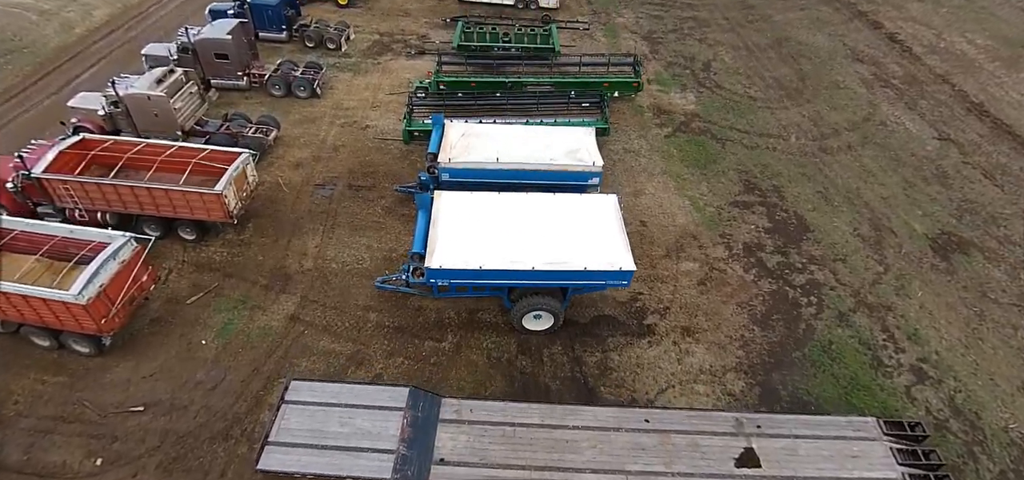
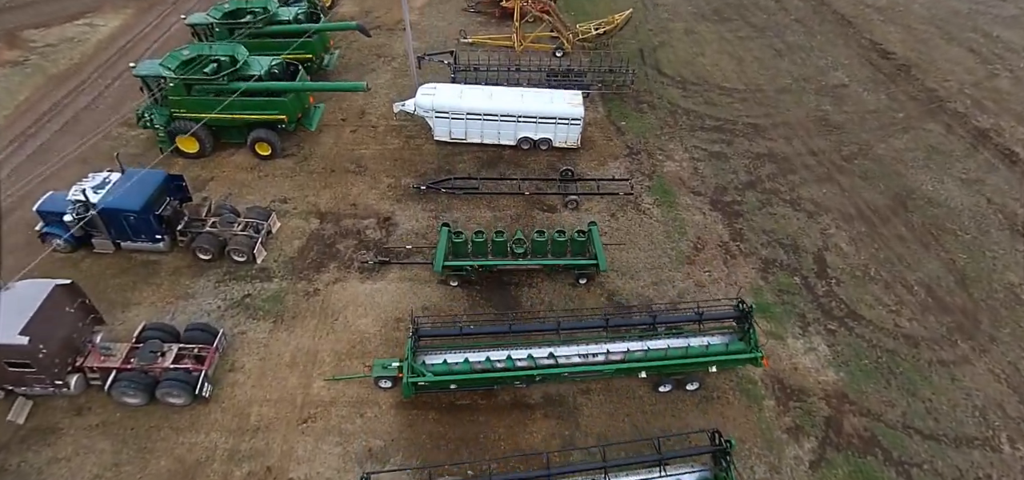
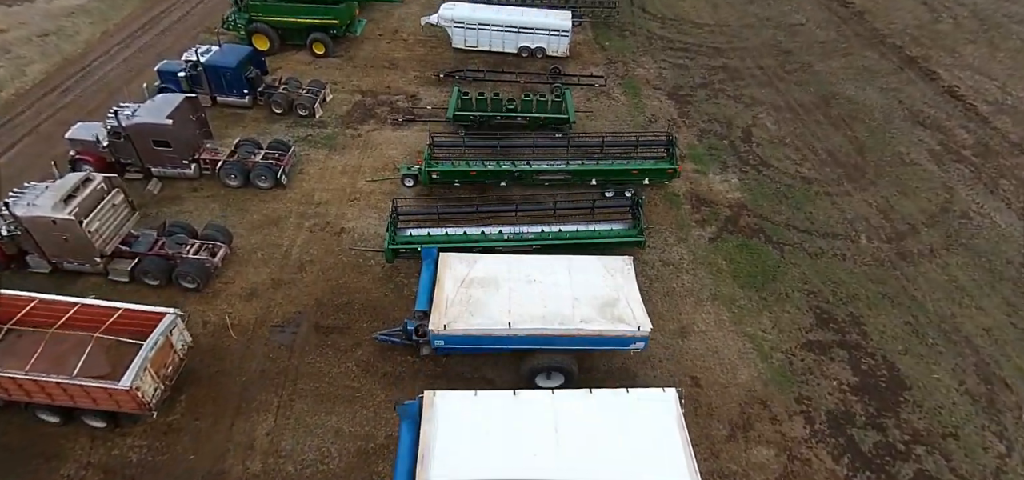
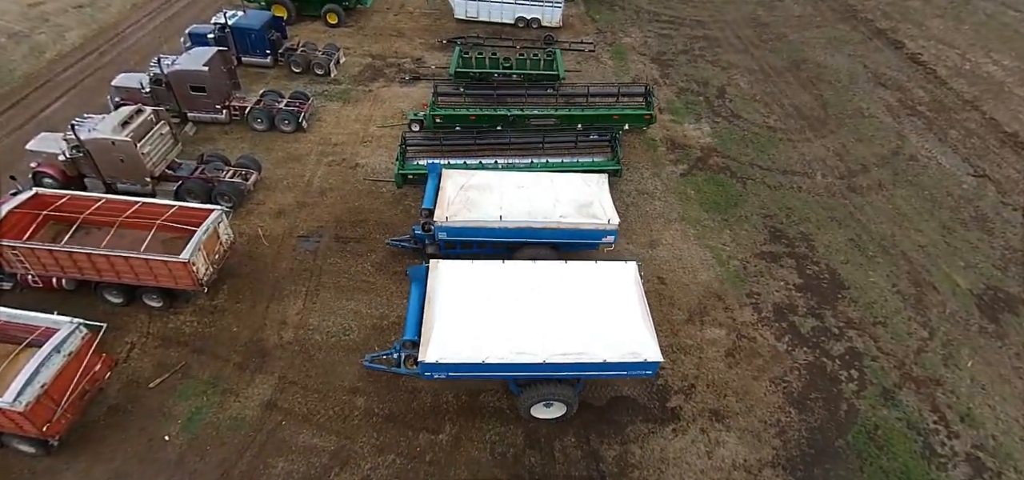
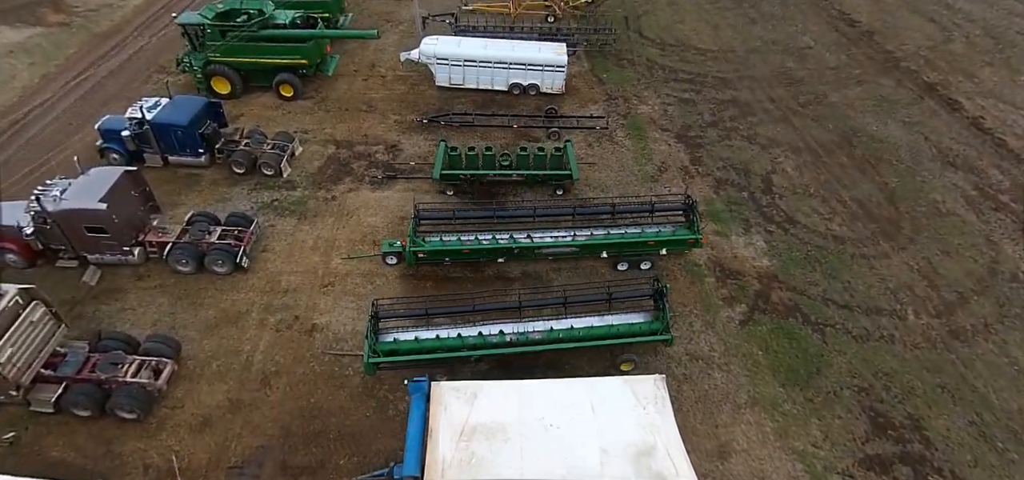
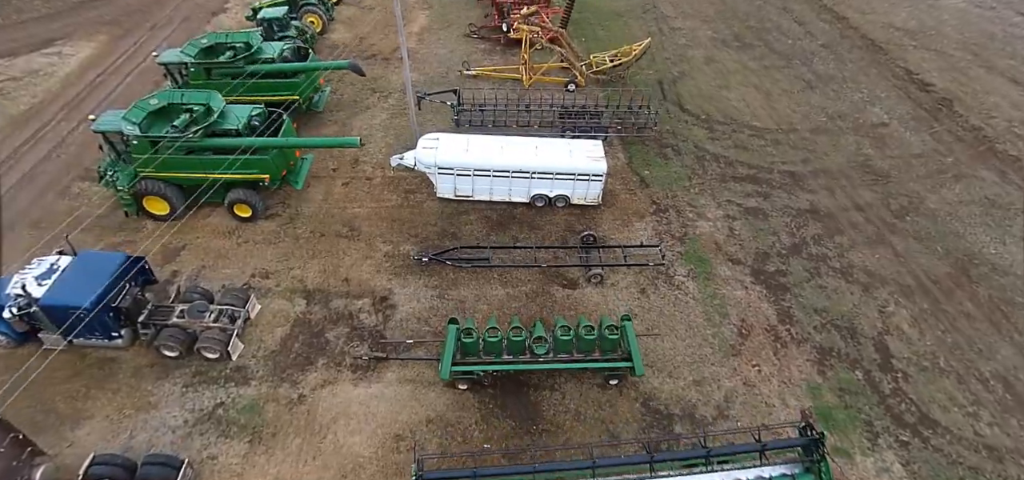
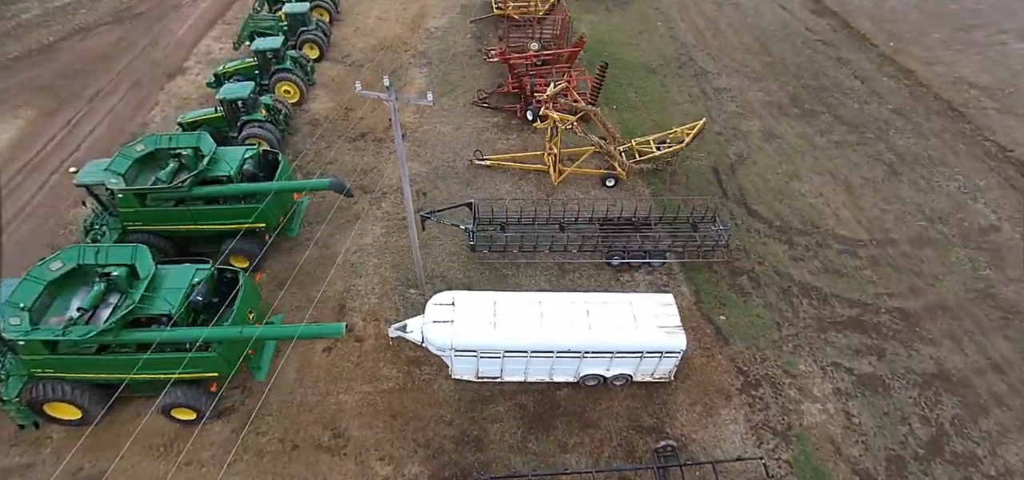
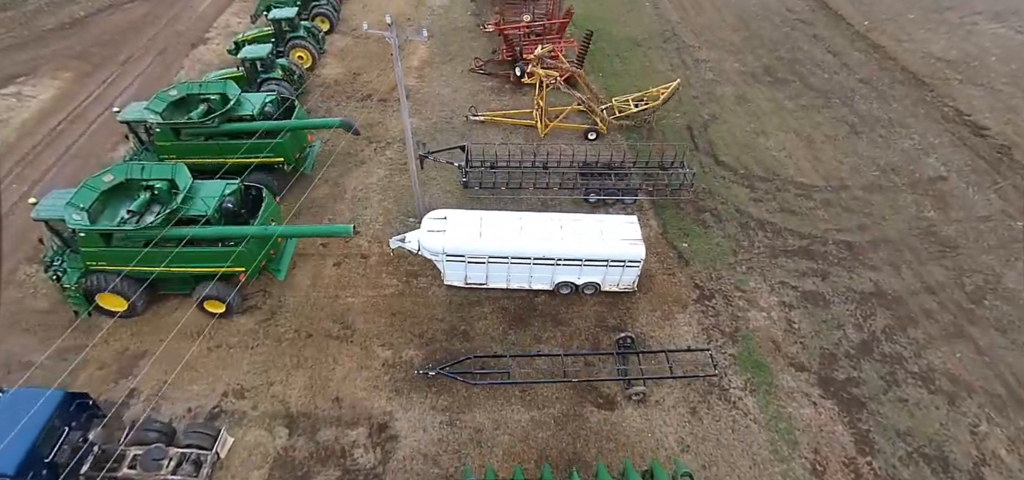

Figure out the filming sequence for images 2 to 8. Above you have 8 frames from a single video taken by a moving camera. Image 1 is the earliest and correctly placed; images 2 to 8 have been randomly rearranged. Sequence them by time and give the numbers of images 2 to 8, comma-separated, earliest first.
4, 3, 5, 2, 6, 8, 7
